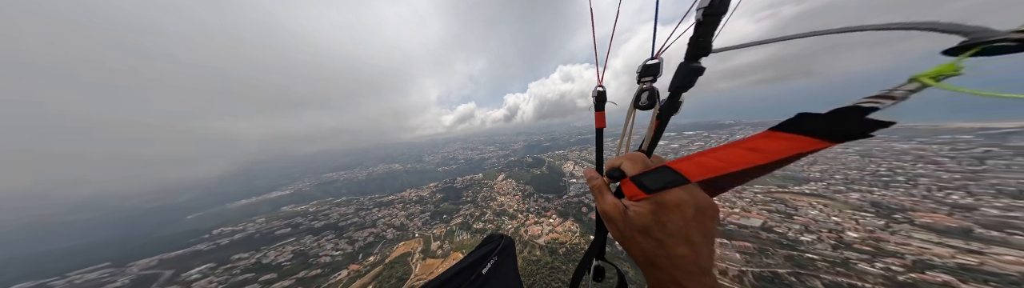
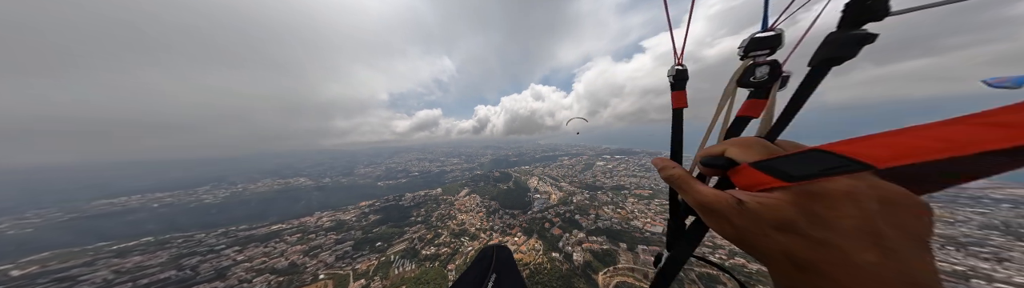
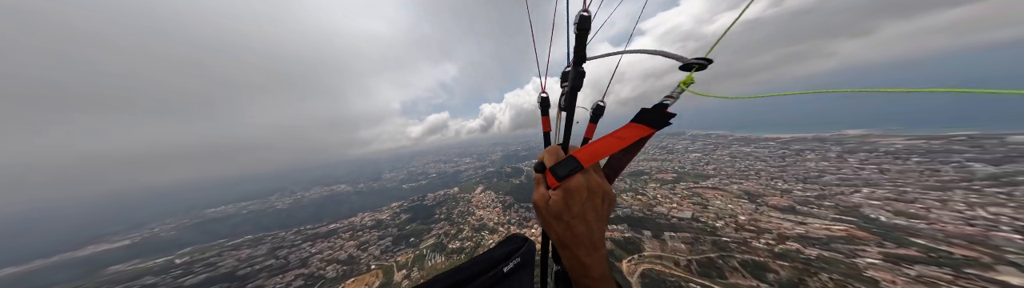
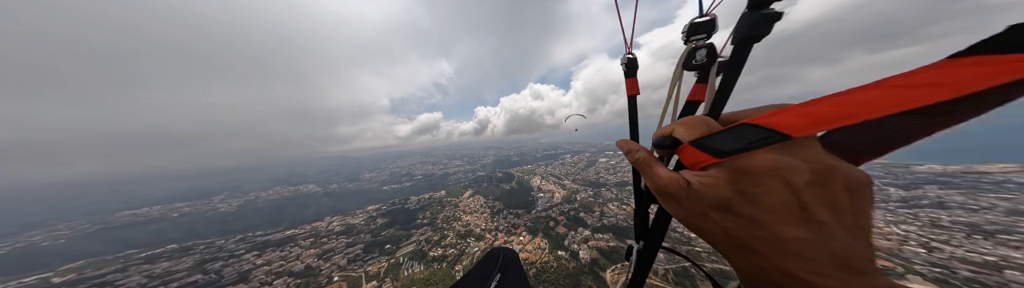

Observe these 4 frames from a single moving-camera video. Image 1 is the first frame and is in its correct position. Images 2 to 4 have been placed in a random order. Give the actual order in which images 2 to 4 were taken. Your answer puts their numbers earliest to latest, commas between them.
3, 4, 2
